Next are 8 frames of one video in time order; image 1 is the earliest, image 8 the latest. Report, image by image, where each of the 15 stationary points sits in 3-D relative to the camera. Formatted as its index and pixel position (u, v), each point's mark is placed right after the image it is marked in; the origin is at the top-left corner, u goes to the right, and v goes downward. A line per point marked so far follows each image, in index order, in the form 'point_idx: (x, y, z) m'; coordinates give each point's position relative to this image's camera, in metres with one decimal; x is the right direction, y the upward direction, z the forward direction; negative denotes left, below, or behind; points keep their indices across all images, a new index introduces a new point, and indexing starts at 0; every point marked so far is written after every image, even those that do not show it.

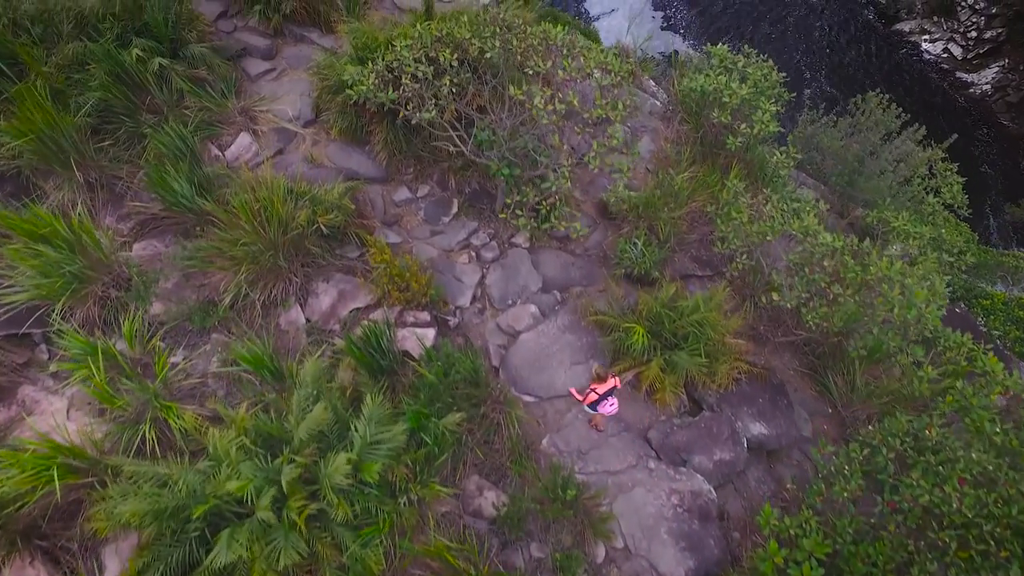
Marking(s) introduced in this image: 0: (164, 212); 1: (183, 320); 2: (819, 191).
0: (-5.8, +1.3, +5.7) m
1: (-5.2, -0.5, +5.3) m
2: (+7.4, +2.3, +8.2) m
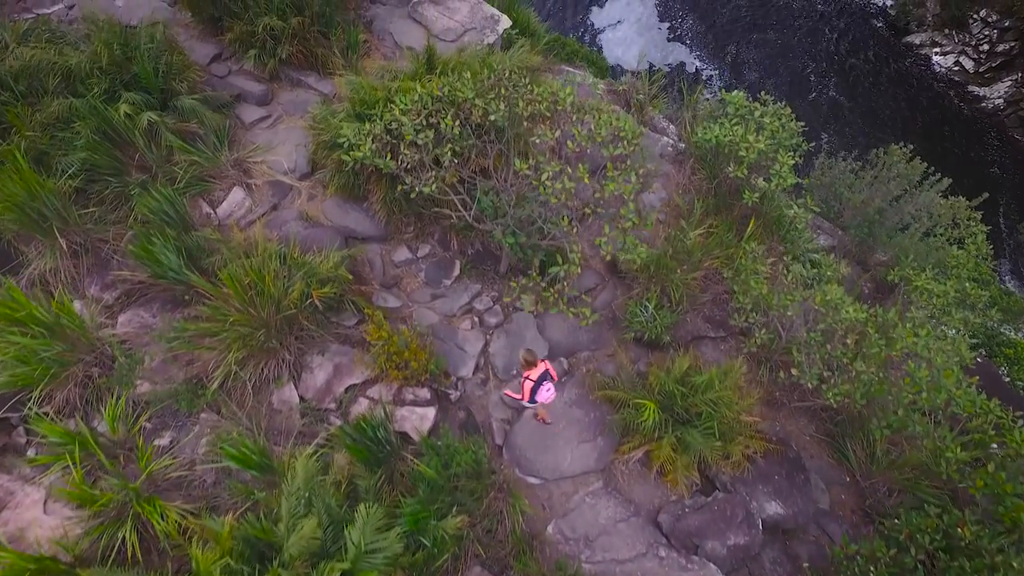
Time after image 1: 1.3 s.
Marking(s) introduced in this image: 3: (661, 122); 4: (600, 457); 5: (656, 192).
0: (-5.7, +0.1, +5.4) m
1: (-5.1, -1.7, +5.0) m
2: (+7.5, +1.1, +7.9) m
3: (+4.2, +4.7, +9.3) m
4: (+1.5, -2.8, +5.6) m
5: (+3.2, +2.2, +7.6) m
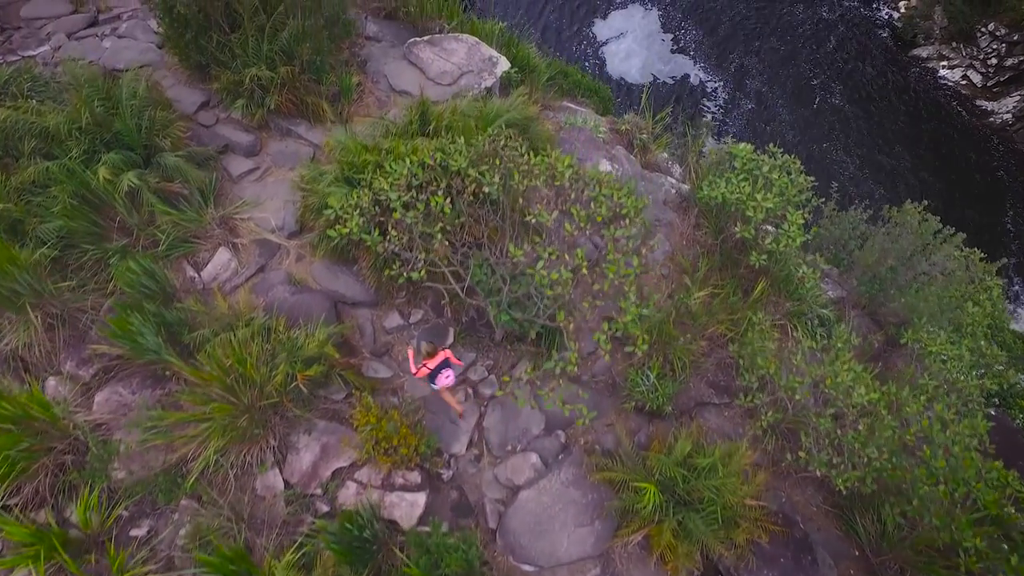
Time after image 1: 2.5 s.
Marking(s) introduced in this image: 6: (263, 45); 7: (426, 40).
0: (-5.8, -1.0, +5.1) m
1: (-5.2, -2.9, +4.8) m
2: (+7.5, -0.2, +7.6) m
3: (+4.1, +3.4, +9.1) m
4: (+1.4, -4.0, +5.4) m
5: (+3.1, +1.0, +7.4) m
6: (-4.9, +4.8, +6.7) m
7: (-2.0, +5.8, +8.0) m
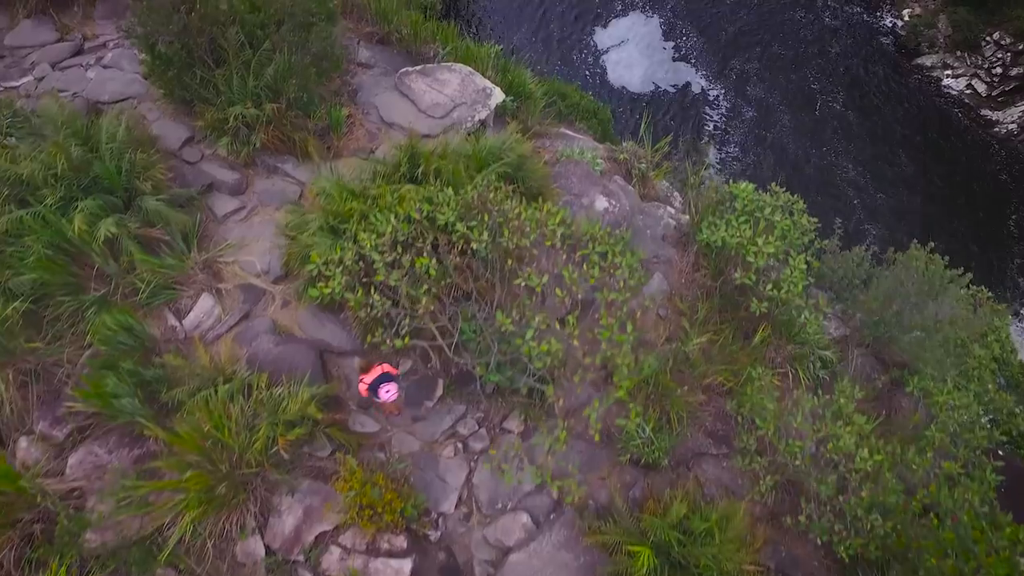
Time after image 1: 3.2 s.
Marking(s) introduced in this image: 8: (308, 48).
0: (-6.0, -1.9, +4.9) m
1: (-5.3, -3.7, +4.6) m
2: (+7.3, -1.0, +7.4) m
3: (+4.0, +2.6, +8.8) m
4: (+1.2, -4.9, +5.2) m
5: (+3.0, +0.1, +7.2) m
6: (-5.0, +3.9, +6.5) m
7: (-2.2, +5.0, +7.8) m
8: (-4.1, +4.8, +6.8) m
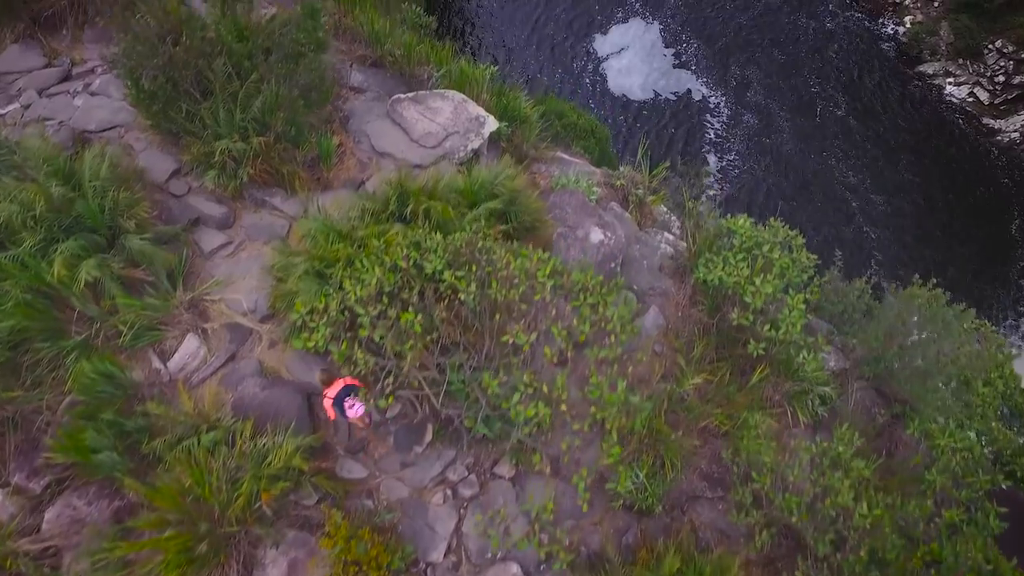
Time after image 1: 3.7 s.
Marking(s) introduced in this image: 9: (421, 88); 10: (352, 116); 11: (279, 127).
0: (-6.1, -2.6, +4.8) m
1: (-5.5, -4.4, +4.5) m
2: (+7.2, -1.8, +7.2) m
3: (+3.9, +1.9, +8.7) m
4: (+1.1, -5.6, +5.1) m
5: (+2.9, -0.6, +7.0) m
6: (-5.2, +3.2, +6.4) m
7: (-2.3, +4.3, +7.7) m
8: (-4.2, +4.1, +6.7) m
9: (-2.3, +5.2, +8.7) m
10: (-3.6, +3.9, +7.7) m
11: (-4.4, +3.1, +6.5) m
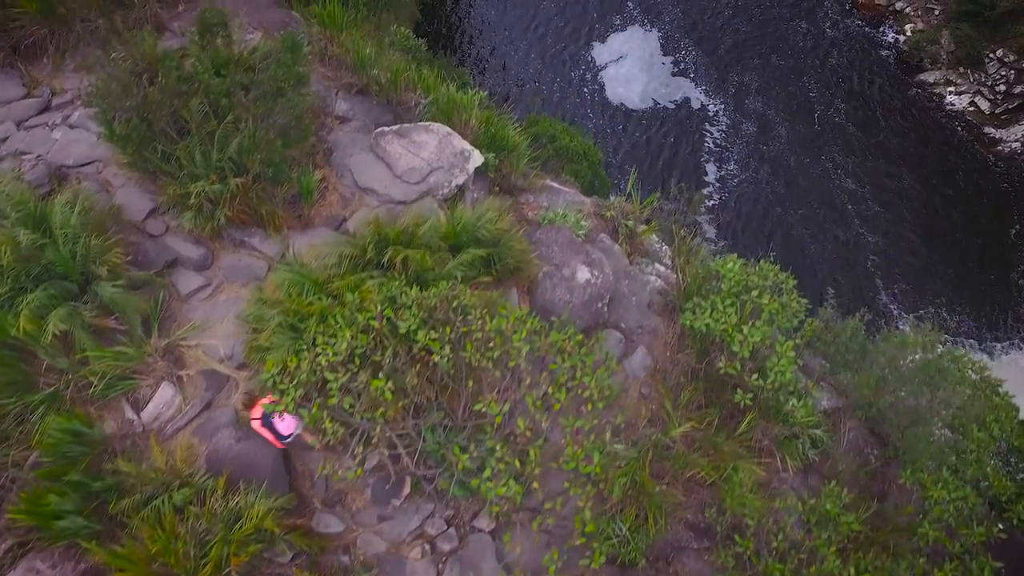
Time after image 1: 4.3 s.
0: (-6.4, -3.4, +4.7) m
1: (-5.8, -5.2, +4.4) m
2: (+6.9, -2.6, +7.1) m
3: (+3.6, +1.1, +8.5) m
4: (+0.7, -6.4, +4.9) m
5: (+2.6, -1.4, +6.9) m
6: (-5.5, +2.4, +6.2) m
7: (-2.6, +3.4, +7.5) m
8: (-4.5, +3.3, +6.5) m
9: (-2.6, +4.4, +8.6) m
10: (-3.9, +3.1, +7.5) m
11: (-4.7, +2.3, +6.4) m
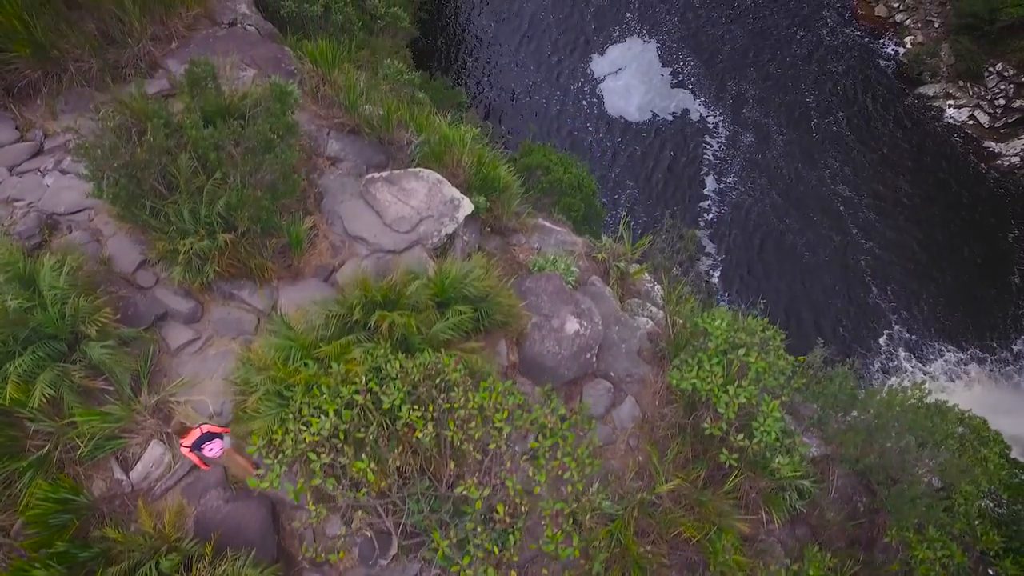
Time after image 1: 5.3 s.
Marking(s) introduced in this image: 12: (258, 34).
0: (-6.7, -4.4, +4.7) m
1: (-6.0, -6.2, +4.4) m
2: (+6.6, -3.6, +7.1) m
3: (+3.3, 0.0, +8.6) m
4: (+0.5, -7.4, +5.0) m
5: (+2.3, -2.4, +6.9) m
6: (-5.7, +1.4, +6.2) m
7: (-2.8, +2.4, +7.5) m
8: (-4.8, +2.2, +6.5) m
9: (-2.9, +3.4, +8.6) m
10: (-4.1, +2.1, +7.6) m
11: (-5.0, +1.2, +6.4) m
12: (-7.5, +7.5, +10.0) m
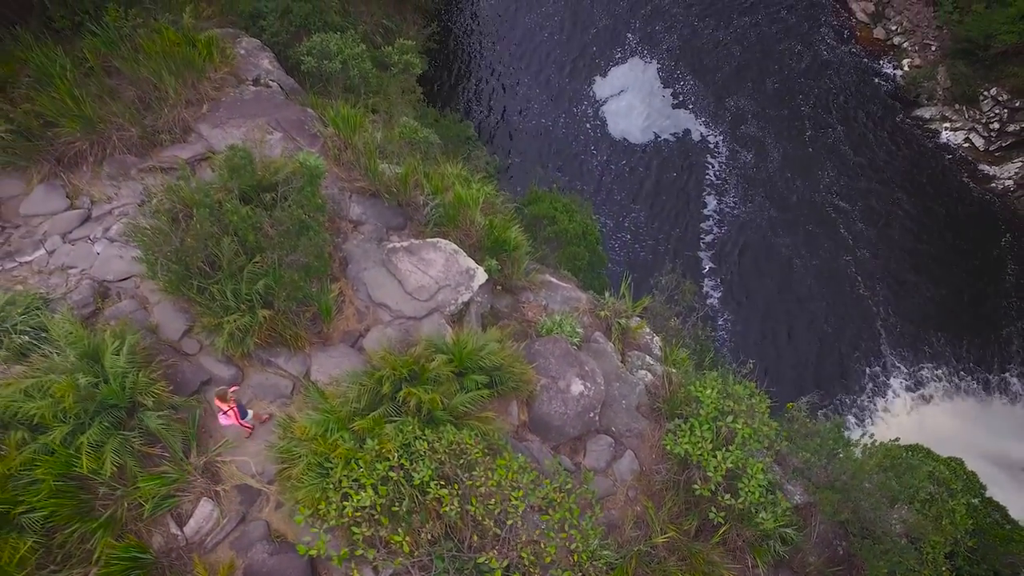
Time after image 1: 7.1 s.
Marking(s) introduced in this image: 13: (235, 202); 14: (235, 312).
0: (-6.5, -5.8, +5.5) m
1: (-5.8, -7.7, +5.1) m
2: (+6.8, -5.1, +7.8) m
3: (+3.6, -1.4, +9.2) m
4: (+0.7, -8.9, +5.7) m
5: (+2.5, -3.9, +7.6) m
6: (-5.5, 0.0, +6.9) m
7: (-2.6, +1.0, +8.2) m
8: (-4.5, +0.8, +7.2) m
9: (-2.6, +1.9, +9.2) m
10: (-3.9, +0.7, +8.2) m
11: (-4.7, -0.2, +7.1) m
12: (-7.2, +6.1, +10.7) m
13: (-5.8, +1.8, +7.2) m
14: (-5.6, -0.4, +6.9) m
